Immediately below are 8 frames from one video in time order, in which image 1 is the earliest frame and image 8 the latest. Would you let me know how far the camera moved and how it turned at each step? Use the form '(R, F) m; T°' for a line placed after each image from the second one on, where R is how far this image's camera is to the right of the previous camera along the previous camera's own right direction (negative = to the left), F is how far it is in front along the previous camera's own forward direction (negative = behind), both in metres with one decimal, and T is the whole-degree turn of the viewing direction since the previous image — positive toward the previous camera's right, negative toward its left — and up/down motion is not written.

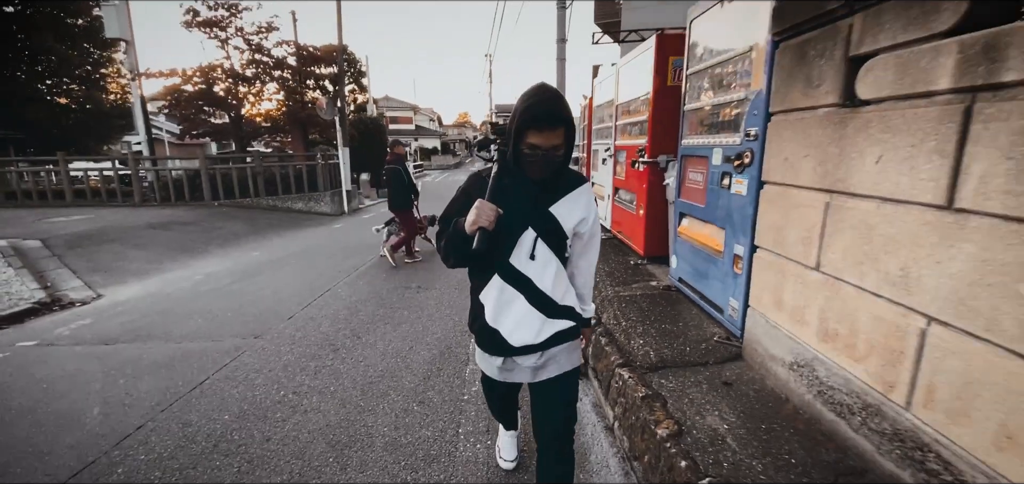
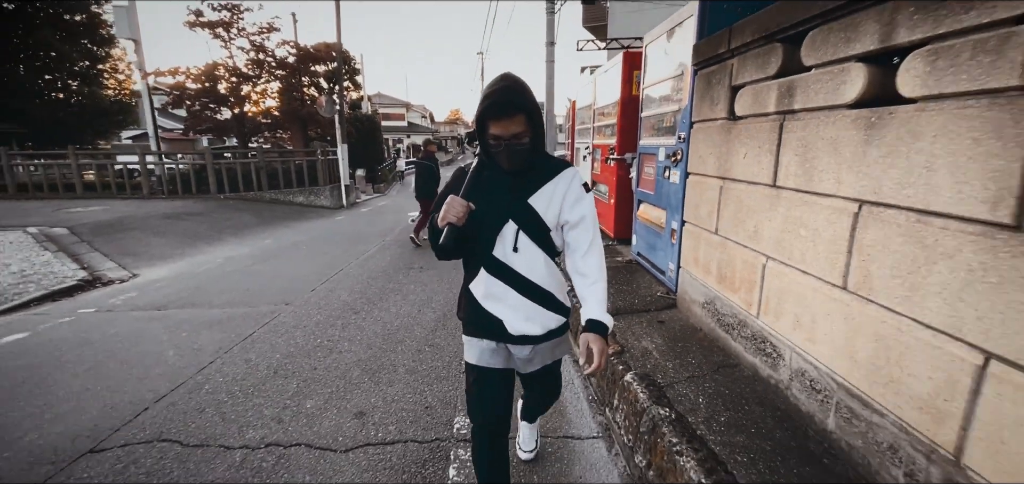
(0.0, -0.8) m; +1°
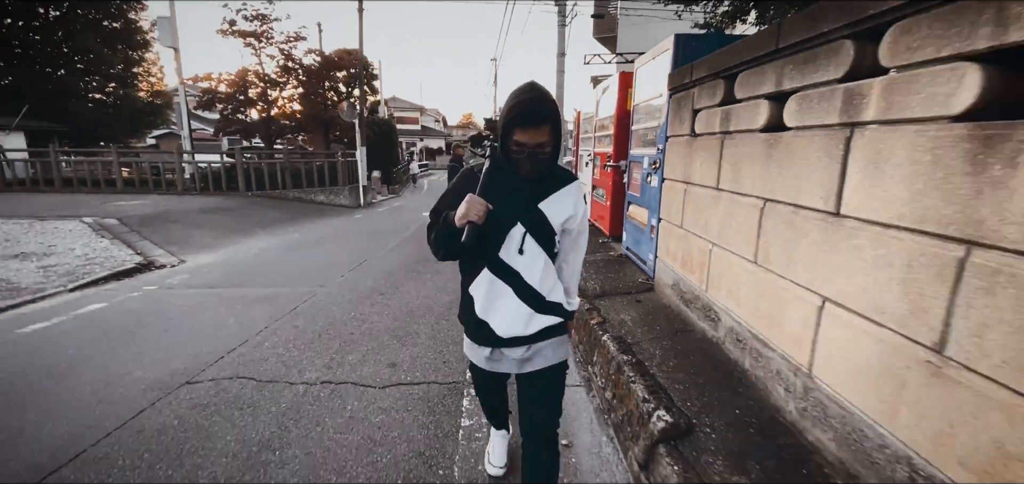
(0.0, -0.6) m; -1°
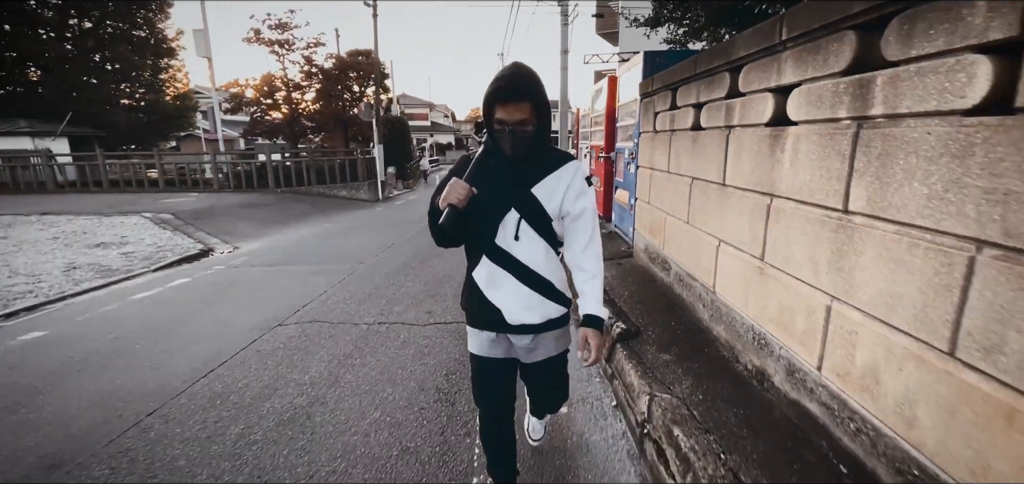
(0.0, -1.0) m; -1°
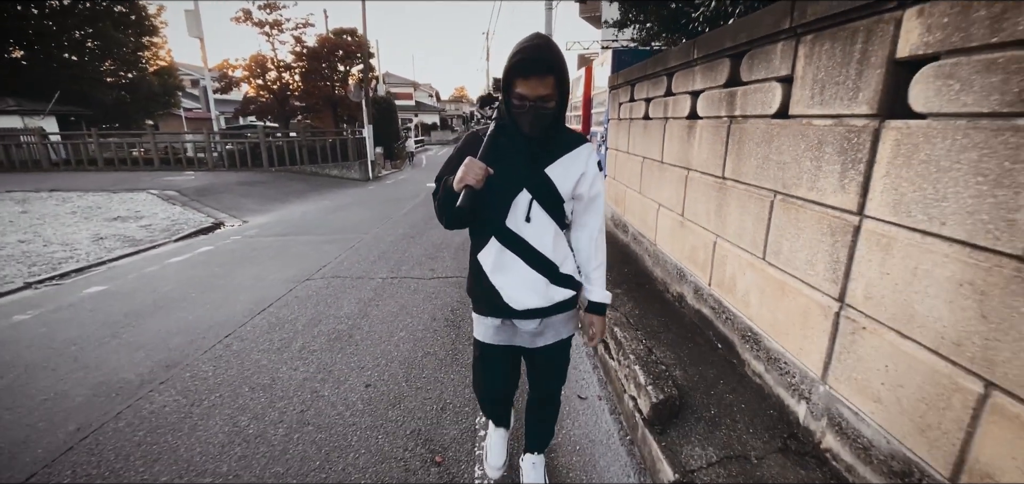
(0.0, -0.9) m; +2°
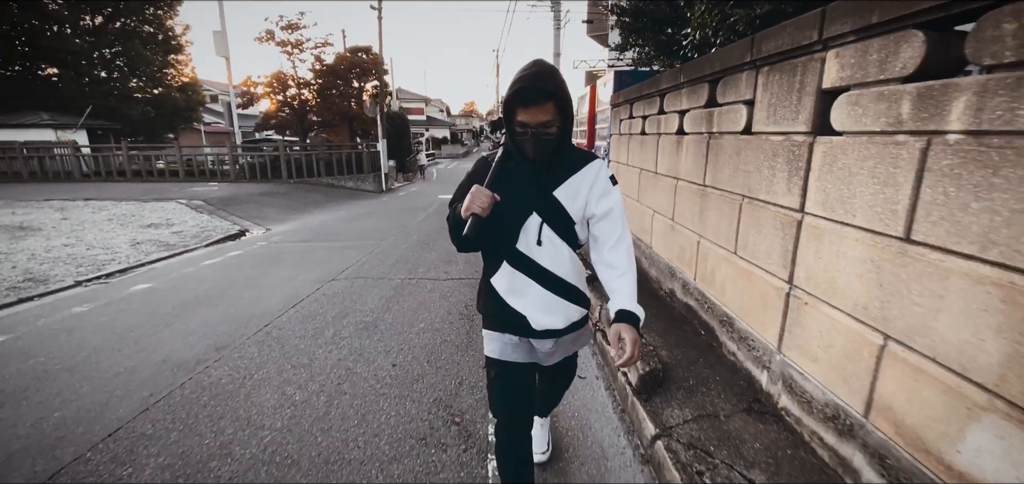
(0.0, -0.4) m; -1°
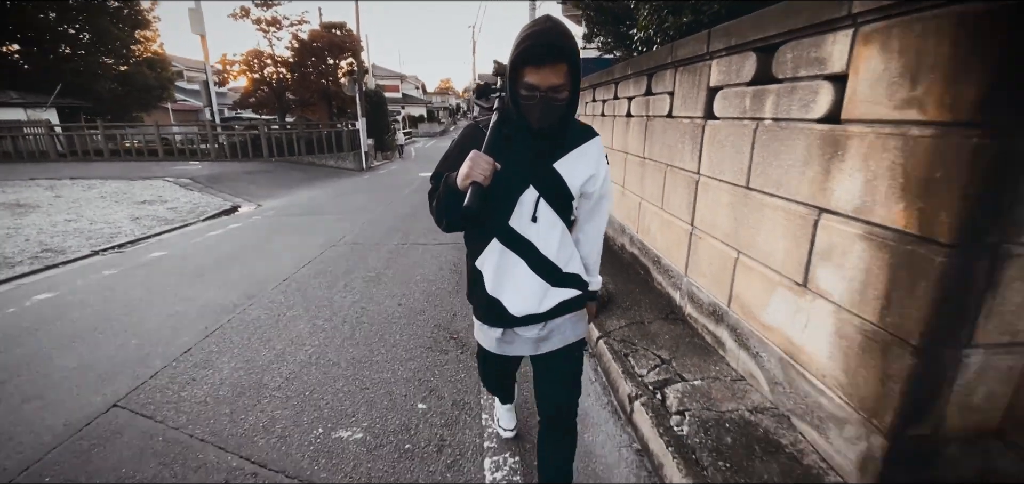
(0.0, -0.8) m; +3°
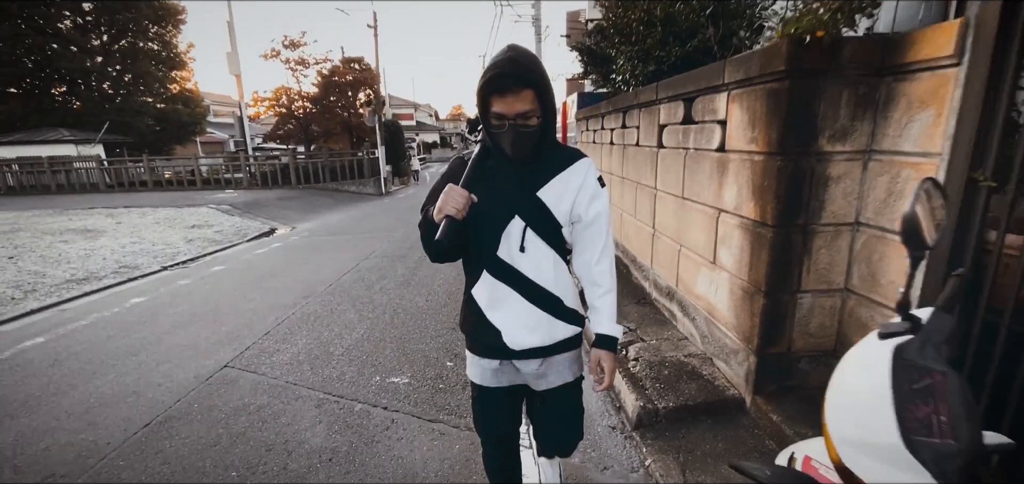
(+0.1, -0.9) m; -2°
